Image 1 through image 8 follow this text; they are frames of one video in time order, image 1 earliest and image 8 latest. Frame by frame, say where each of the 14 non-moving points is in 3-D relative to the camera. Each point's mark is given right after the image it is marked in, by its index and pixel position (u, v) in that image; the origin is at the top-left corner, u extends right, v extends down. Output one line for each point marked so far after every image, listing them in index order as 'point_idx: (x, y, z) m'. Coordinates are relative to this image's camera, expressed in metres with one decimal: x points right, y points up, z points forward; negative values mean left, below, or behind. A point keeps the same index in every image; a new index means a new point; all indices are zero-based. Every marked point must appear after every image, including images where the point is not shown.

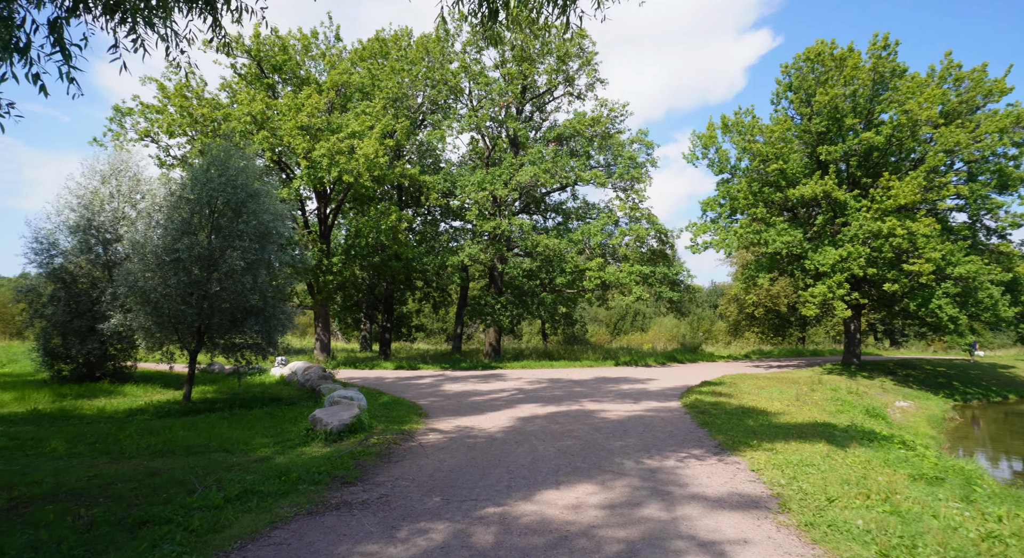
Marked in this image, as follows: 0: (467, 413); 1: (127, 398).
0: (-0.9, -2.8, +13.2) m
1: (-9.4, -2.9, +15.8) m
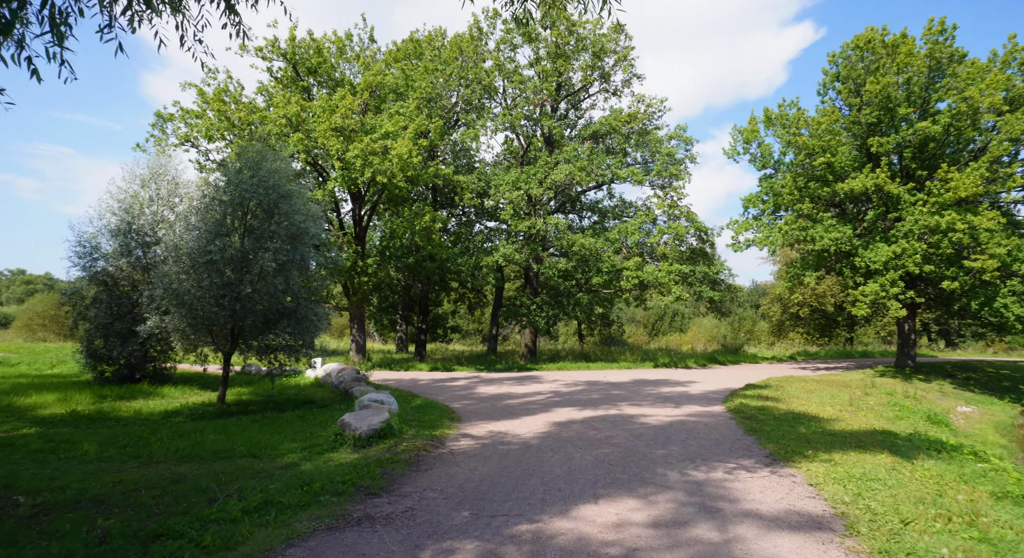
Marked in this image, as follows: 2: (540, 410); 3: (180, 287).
0: (-0.2, -2.8, +12.8) m
1: (-8.5, -3.0, +15.9) m
2: (+0.6, -2.8, +13.8) m
3: (-7.1, -0.2, +13.7) m
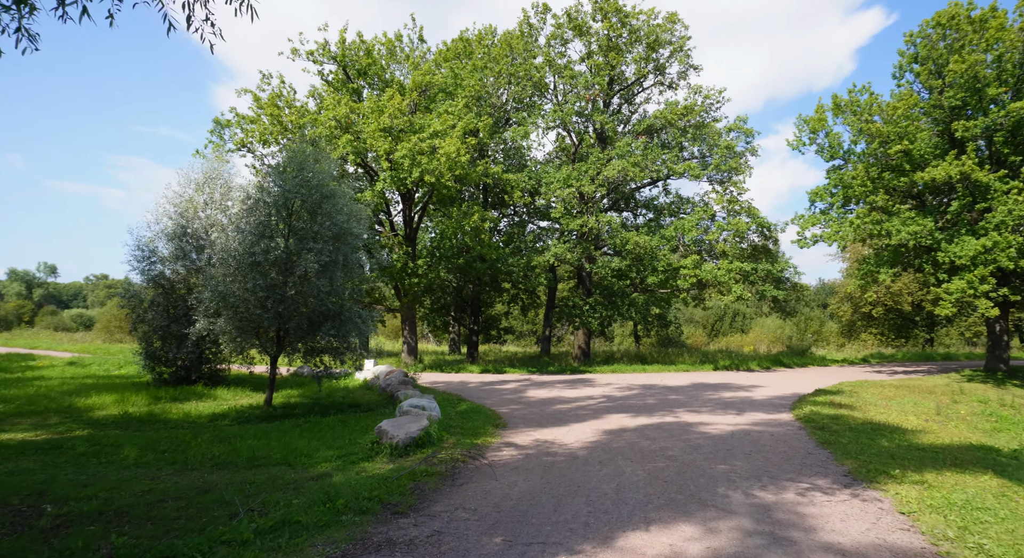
0: (+0.7, -2.7, +12.2) m
1: (-7.3, -3.0, +15.9) m
2: (+1.6, -2.8, +13.1) m
3: (-6.1, -0.2, +13.6) m
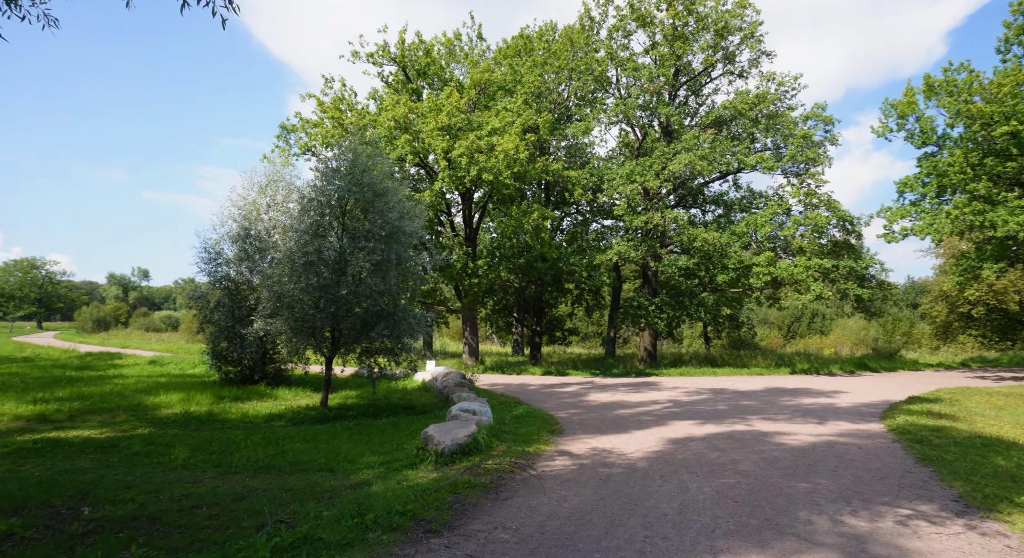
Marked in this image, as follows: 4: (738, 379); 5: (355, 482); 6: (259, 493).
0: (+1.8, -2.7, +11.4) m
1: (-5.9, -3.0, +16.0) m
2: (+2.7, -2.7, +12.2) m
3: (-4.9, -0.2, +13.6) m
4: (+6.8, -3.0, +19.4) m
5: (-1.8, -2.4, +7.5) m
6: (-2.8, -2.4, +7.2) m
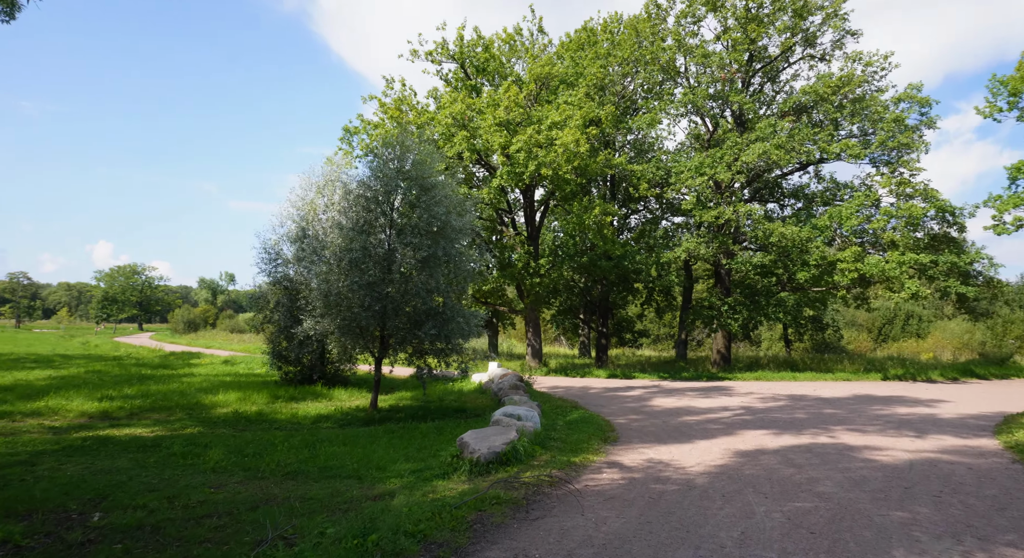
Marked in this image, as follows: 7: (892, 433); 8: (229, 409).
0: (+2.6, -2.6, +10.4) m
1: (-4.5, -3.0, +15.8) m
2: (+3.7, -2.7, +11.1) m
3: (-3.8, -0.2, +13.3) m
4: (+8.5, -2.9, +17.7) m
5: (-1.4, -2.3, +6.9) m
6: (-2.4, -2.3, +6.7) m
7: (+5.9, -2.4, +10.0) m
8: (-6.3, -2.9, +14.4) m
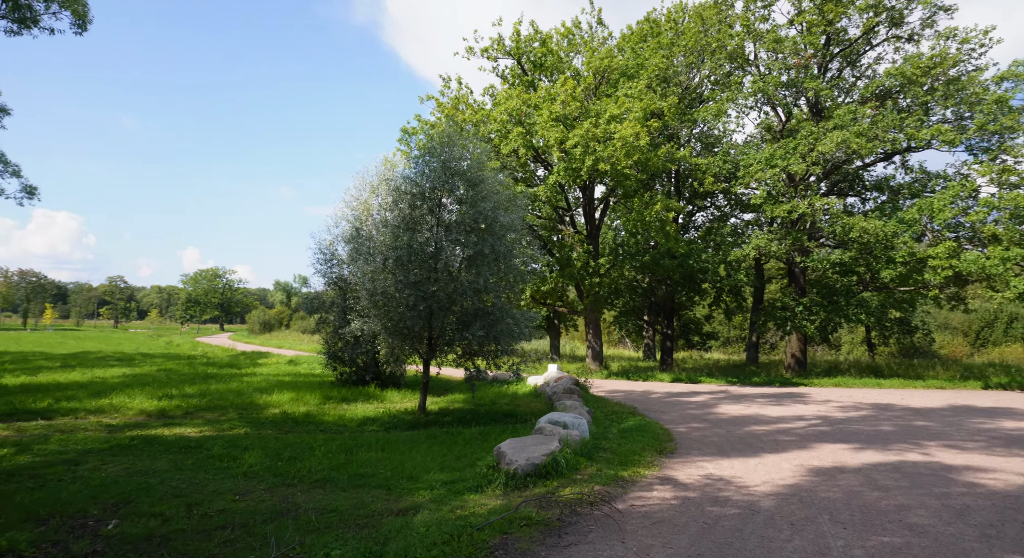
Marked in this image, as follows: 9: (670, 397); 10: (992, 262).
0: (+3.3, -2.5, +9.5) m
1: (-3.2, -3.0, +15.5) m
2: (+4.4, -2.6, +10.0) m
3: (-2.7, -0.2, +13.0) m
4: (+9.9, -2.9, +16.1) m
5: (-1.1, -2.2, +6.4) m
6: (-2.1, -2.3, +6.3) m
7: (+6.5, -2.3, +8.7) m
8: (-5.2, -2.9, +14.3) m
9: (+4.3, -3.2, +17.5) m
10: (+13.8, +0.5, +18.6) m
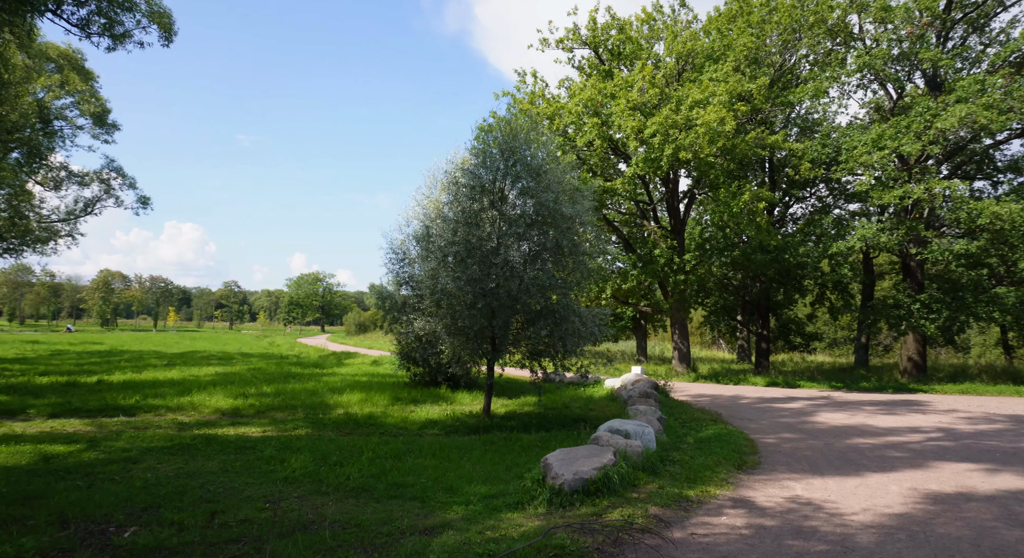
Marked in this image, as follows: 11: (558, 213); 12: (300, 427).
0: (+4.1, -2.4, +8.2) m
1: (-1.5, -3.0, +15.1) m
2: (+5.3, -2.5, +8.6) m
3: (-1.4, -0.1, +12.5) m
4: (+11.6, -2.7, +13.8) m
5: (-0.7, -2.2, +5.7) m
6: (-1.7, -2.2, +5.8) m
7: (+7.2, -2.2, +7.0) m
8: (-3.6, -2.9, +14.2) m
9: (+6.2, -3.1, +16.0) m
10: (+15.7, +0.8, +15.8) m
11: (+1.0, +1.3, +12.3) m
12: (-4.0, -2.8, +12.1) m
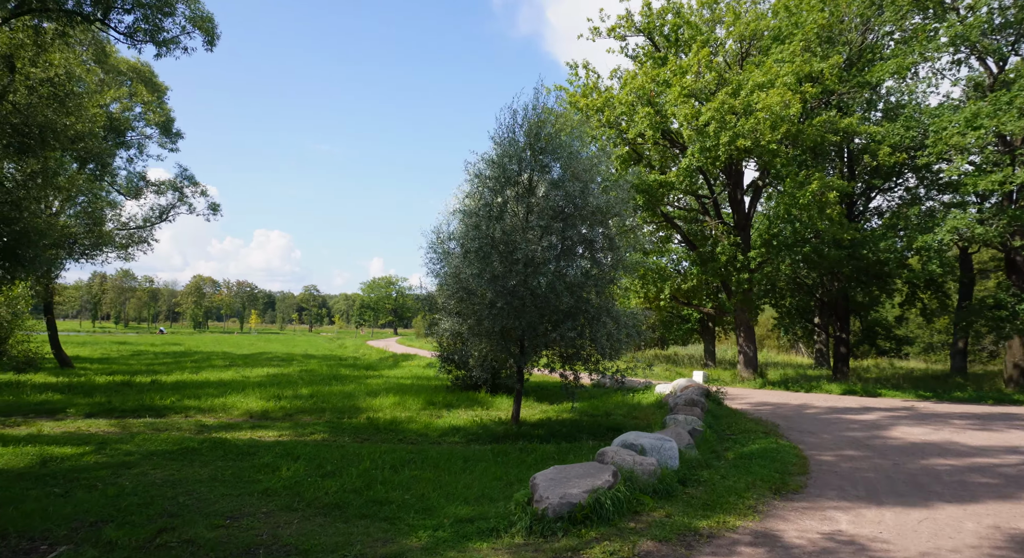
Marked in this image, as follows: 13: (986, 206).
0: (+4.1, -2.3, +6.8) m
1: (-0.7, -2.9, +14.3) m
2: (+5.3, -2.3, +7.1) m
3: (-0.9, -0.1, +11.8) m
4: (+12.2, -2.5, +11.6) m
5: (-0.9, -2.1, +4.9) m
6: (-2.0, -2.1, +5.1) m
7: (+7.0, -2.0, +5.3) m
8: (-2.9, -2.9, +13.6) m
9: (+7.0, -3.0, +14.3) m
10: (+16.5, +0.9, +13.1) m
11: (+1.4, +1.3, +11.3) m
12: (-3.5, -2.7, +11.6) m
13: (+13.7, +2.3, +18.9) m
